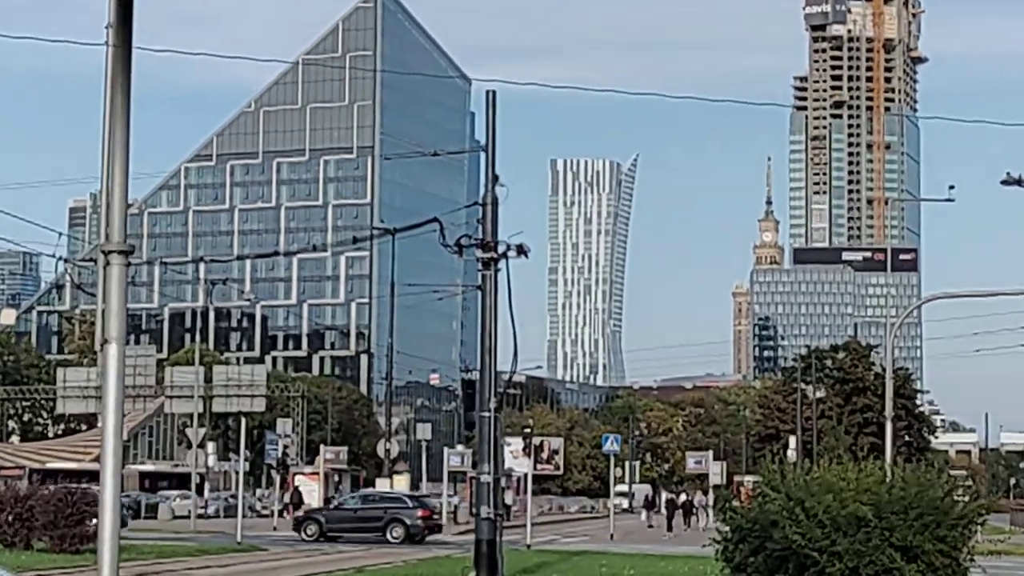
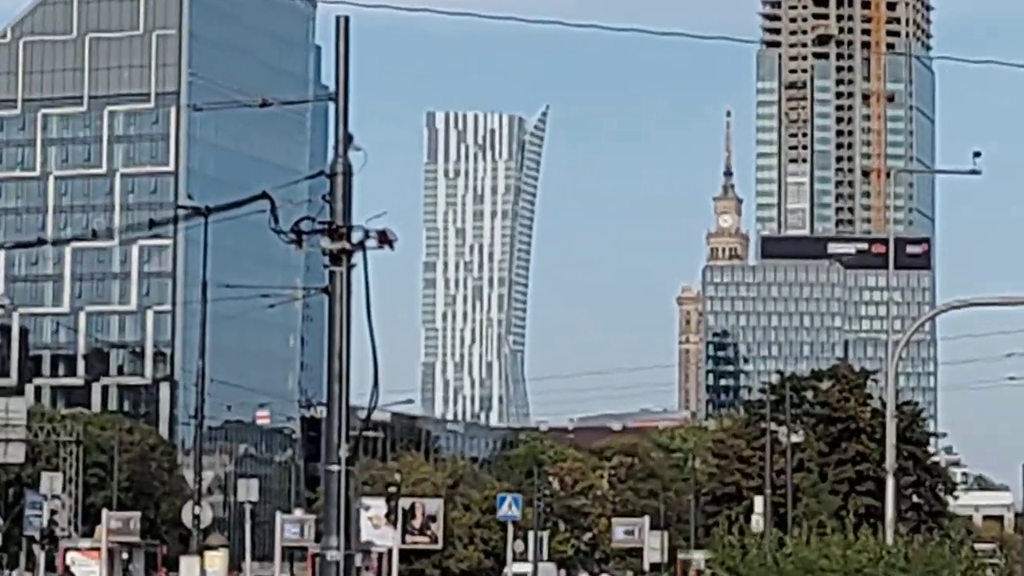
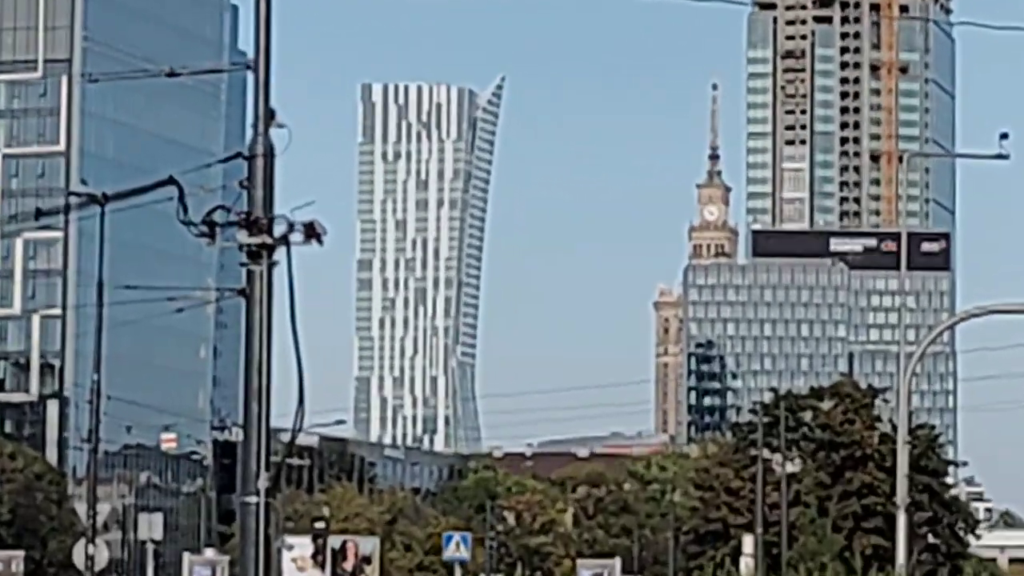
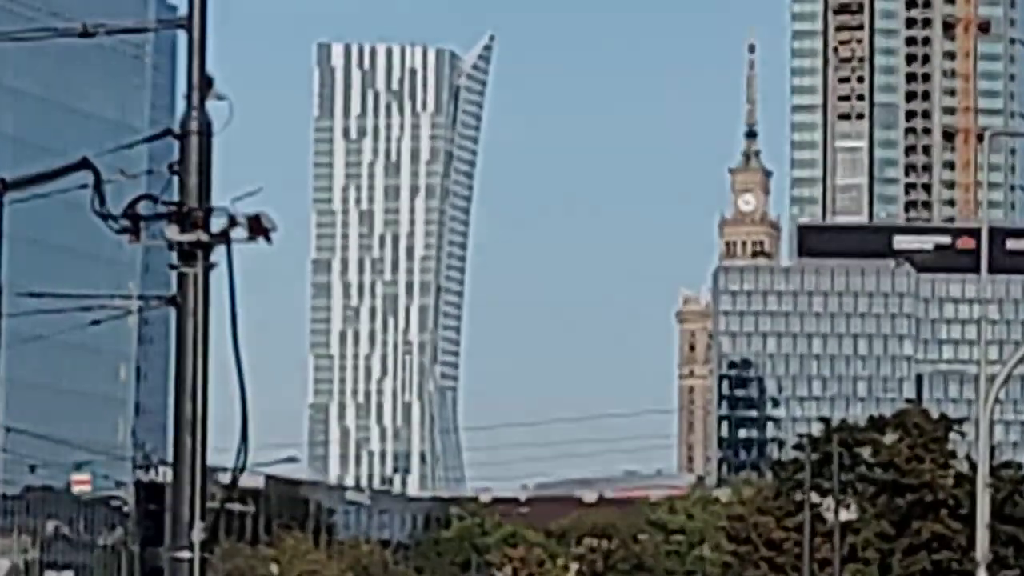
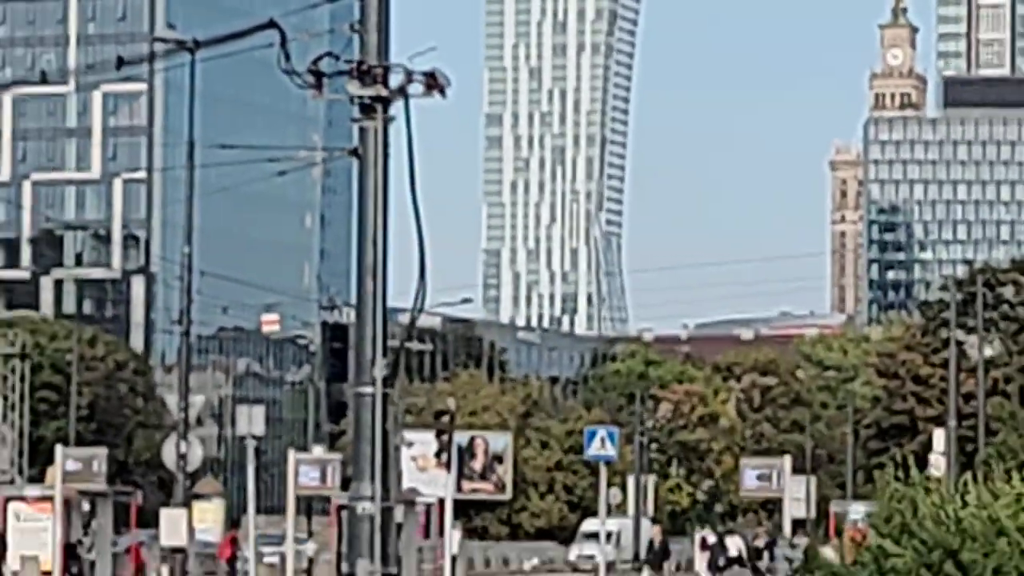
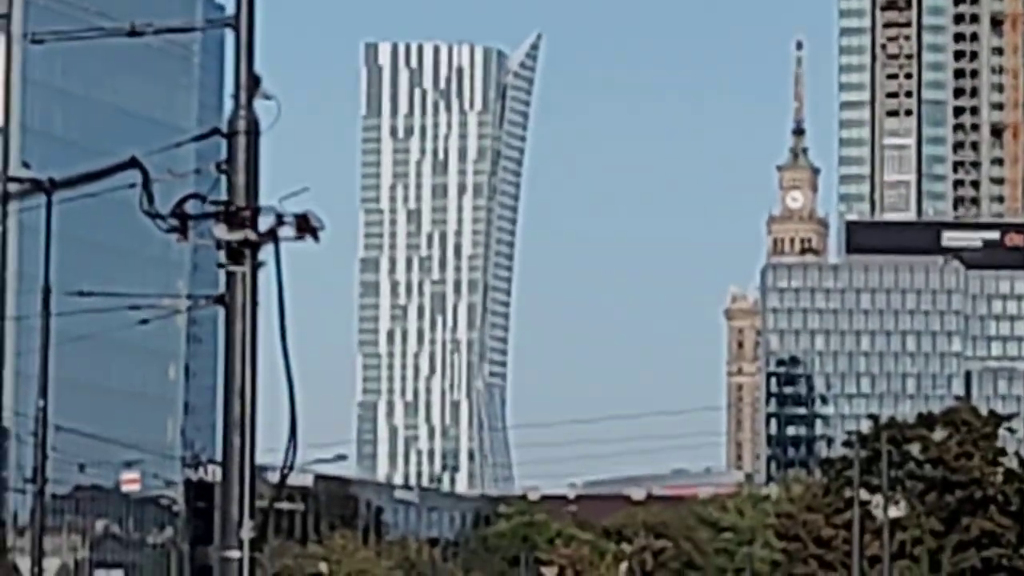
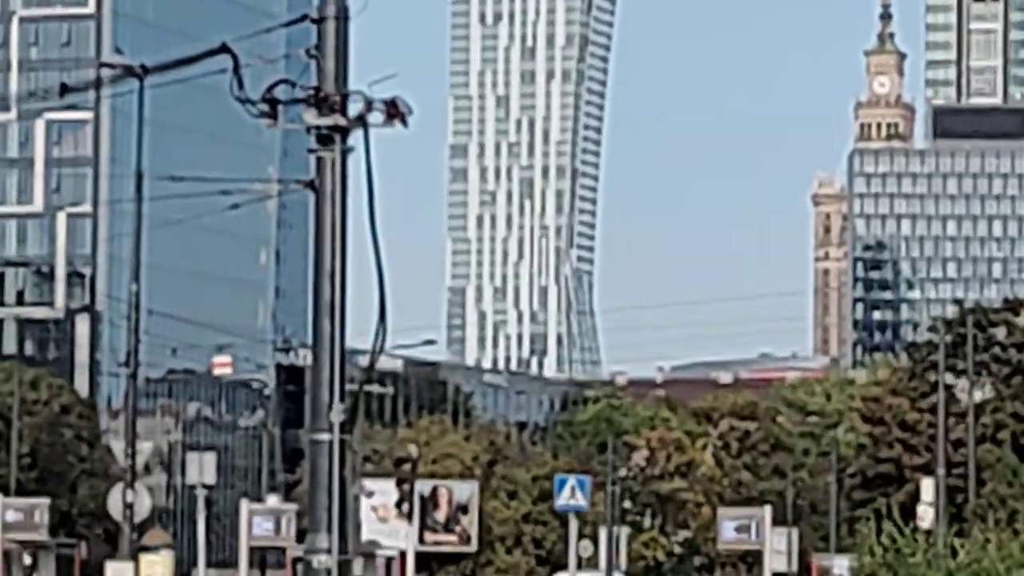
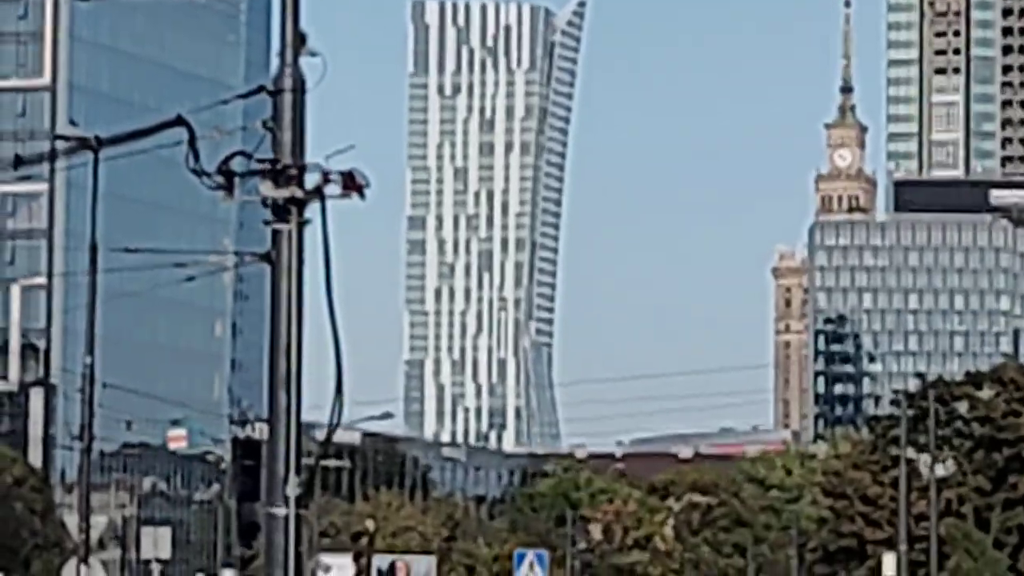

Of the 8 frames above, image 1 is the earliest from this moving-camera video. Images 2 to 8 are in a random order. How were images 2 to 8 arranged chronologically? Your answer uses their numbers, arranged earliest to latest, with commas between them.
2, 3, 4, 6, 8, 7, 5
